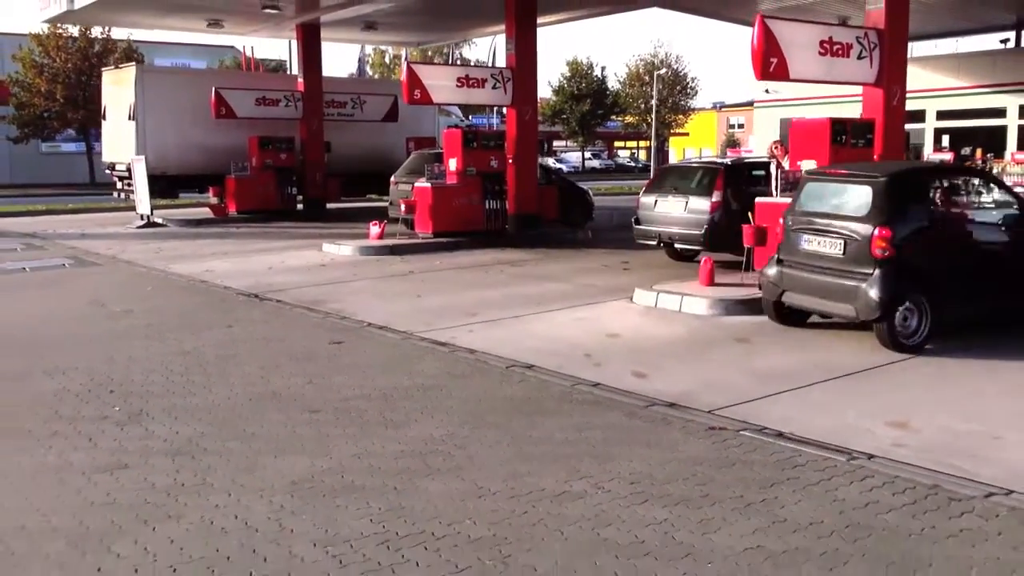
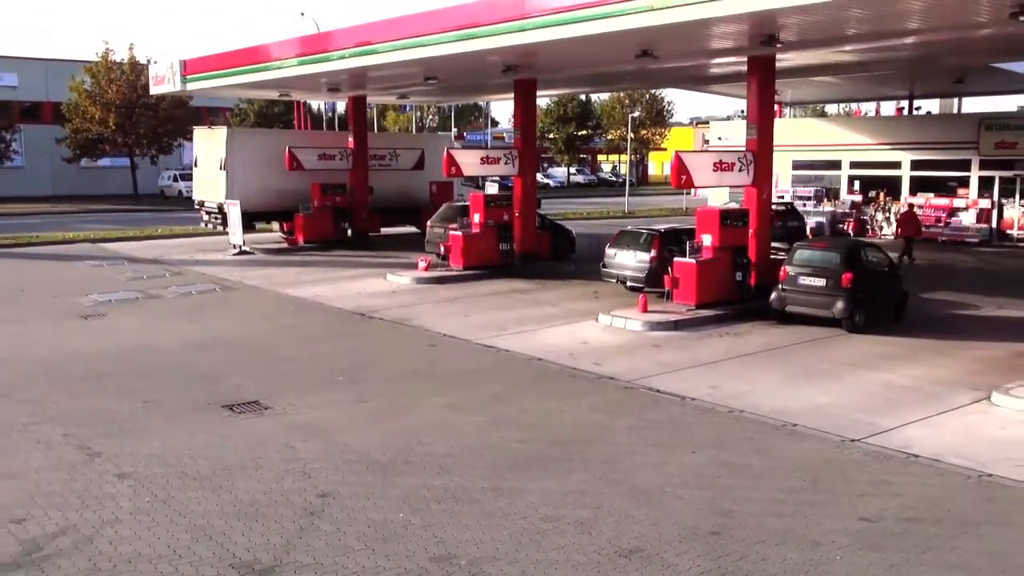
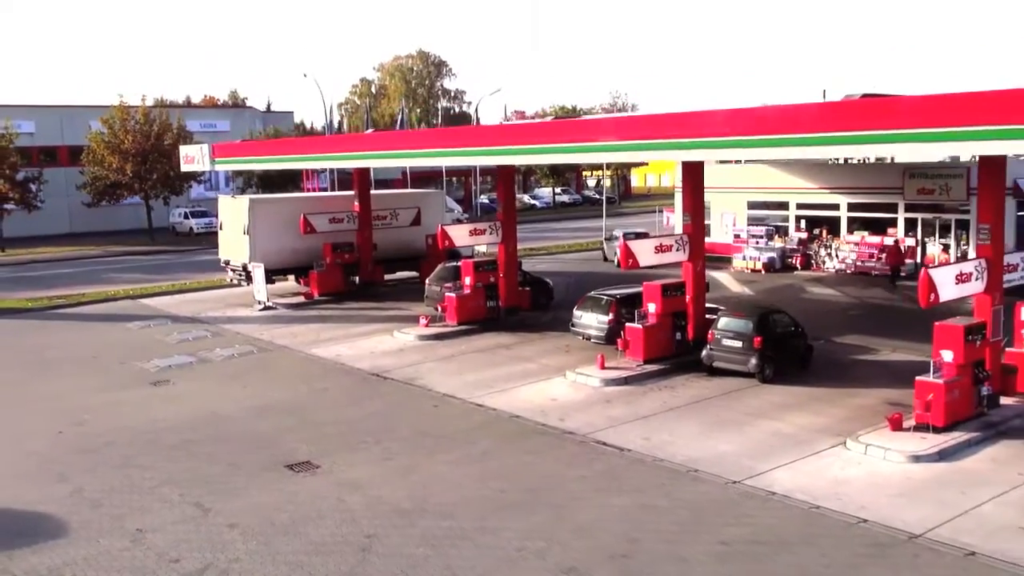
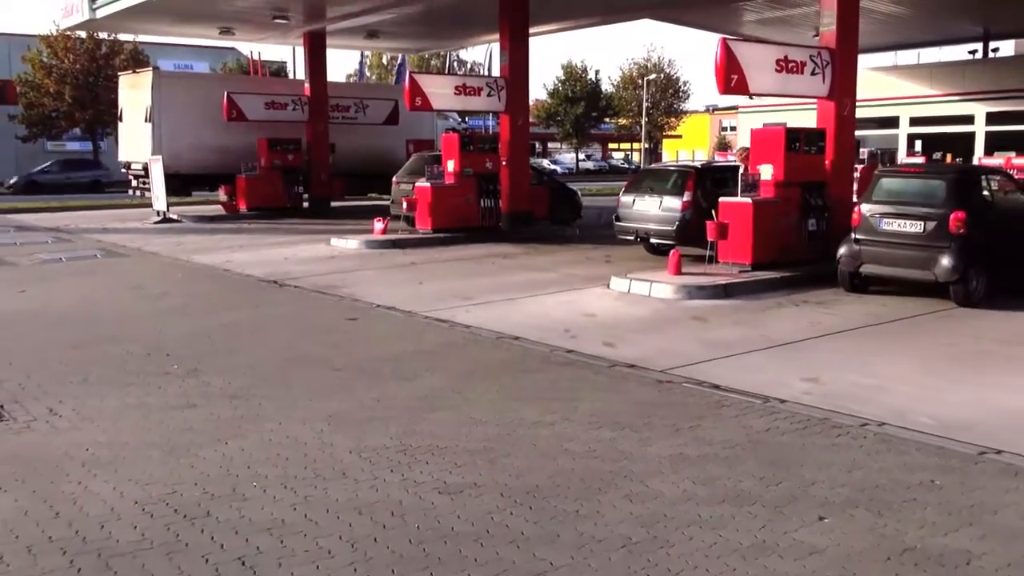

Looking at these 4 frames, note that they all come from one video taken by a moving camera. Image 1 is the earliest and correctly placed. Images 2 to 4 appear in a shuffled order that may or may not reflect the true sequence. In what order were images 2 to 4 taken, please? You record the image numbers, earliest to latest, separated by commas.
4, 2, 3
